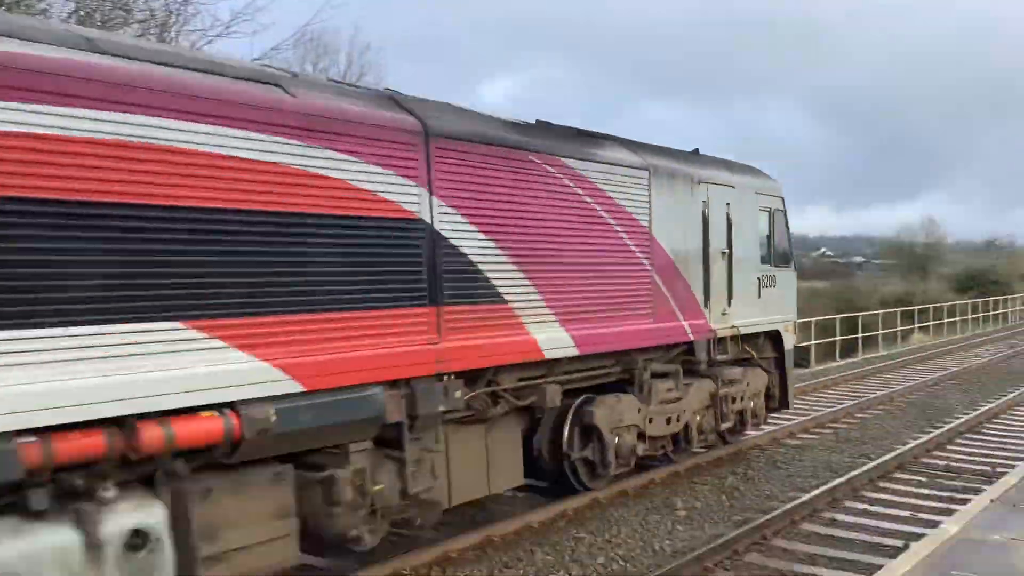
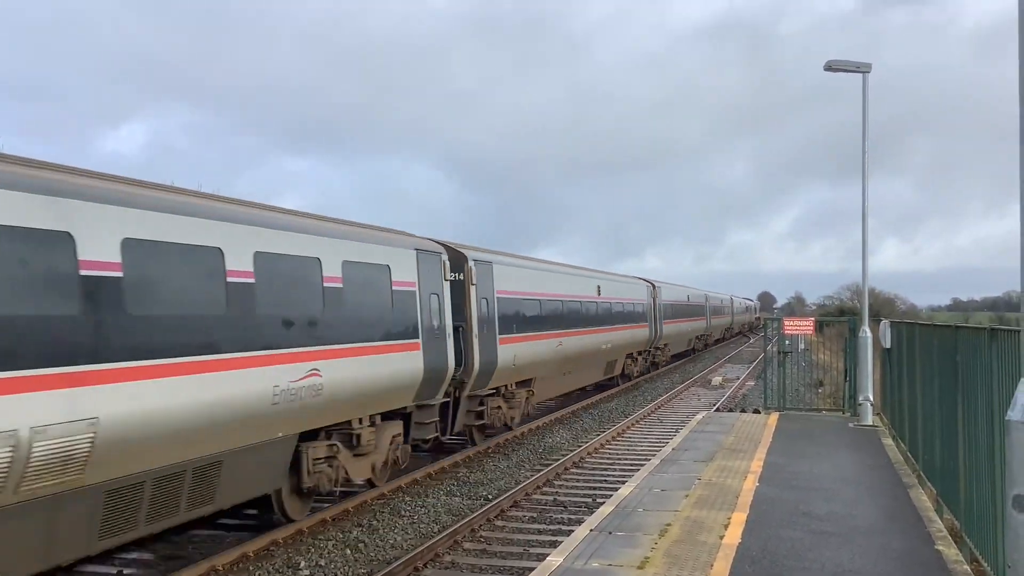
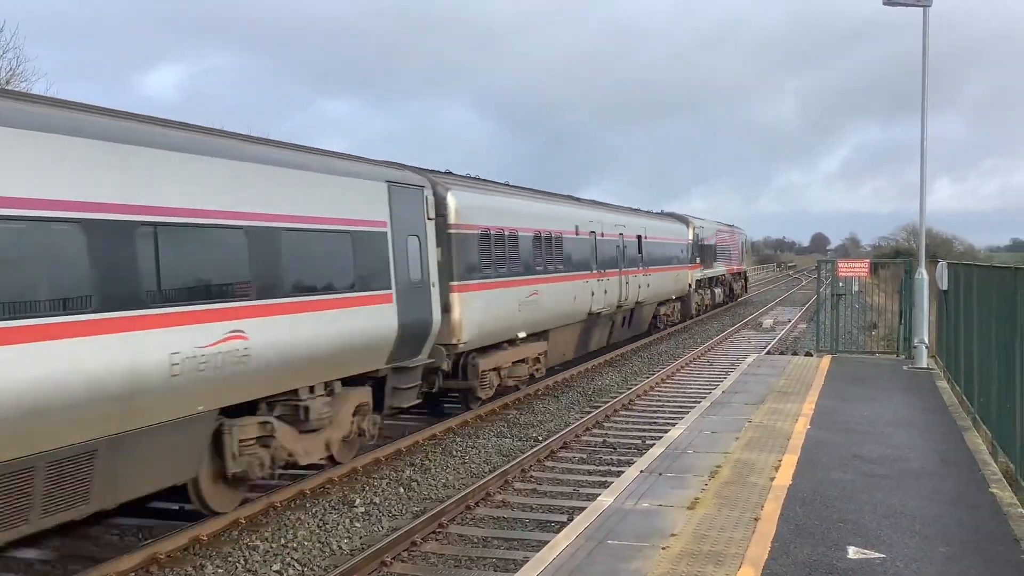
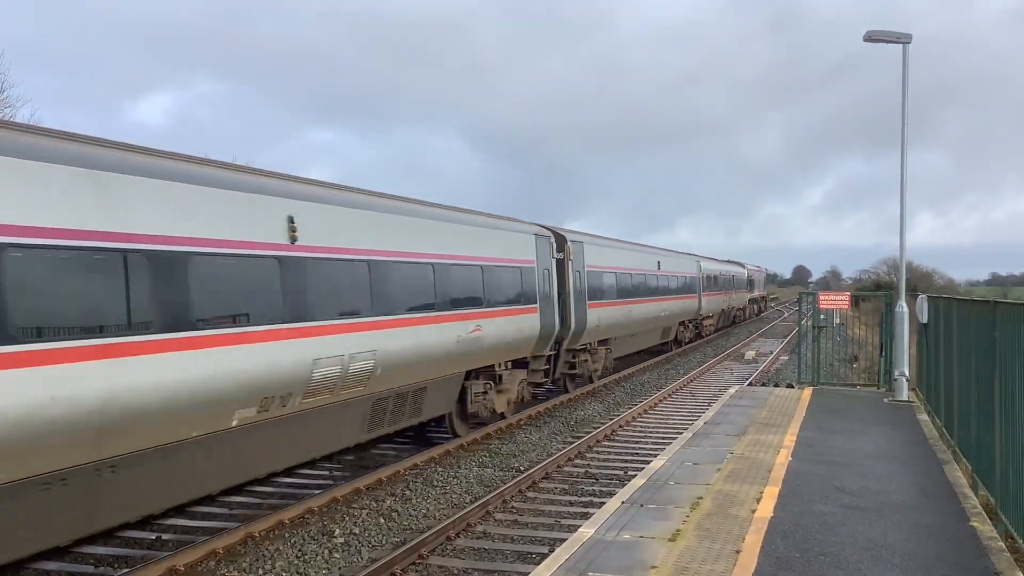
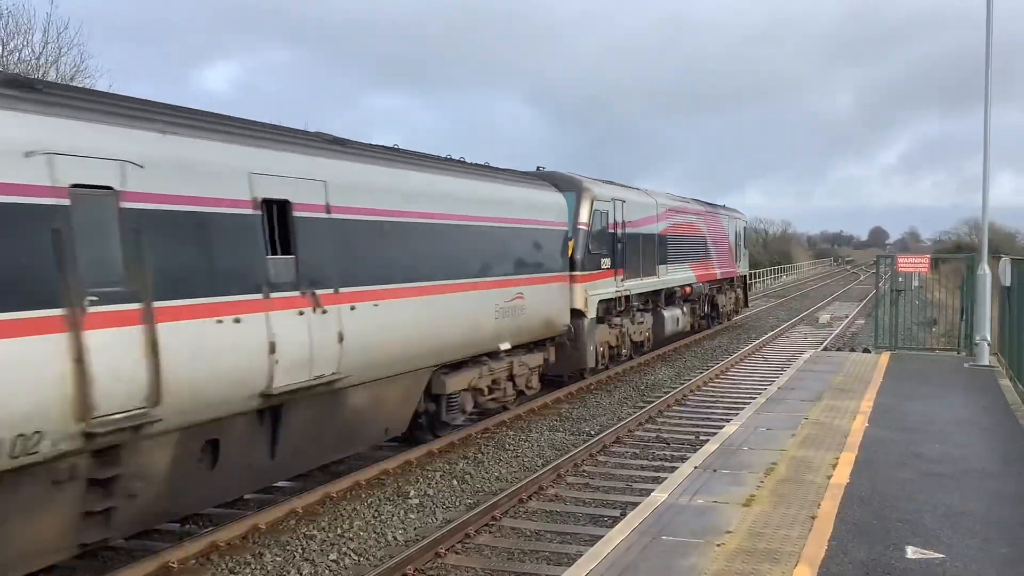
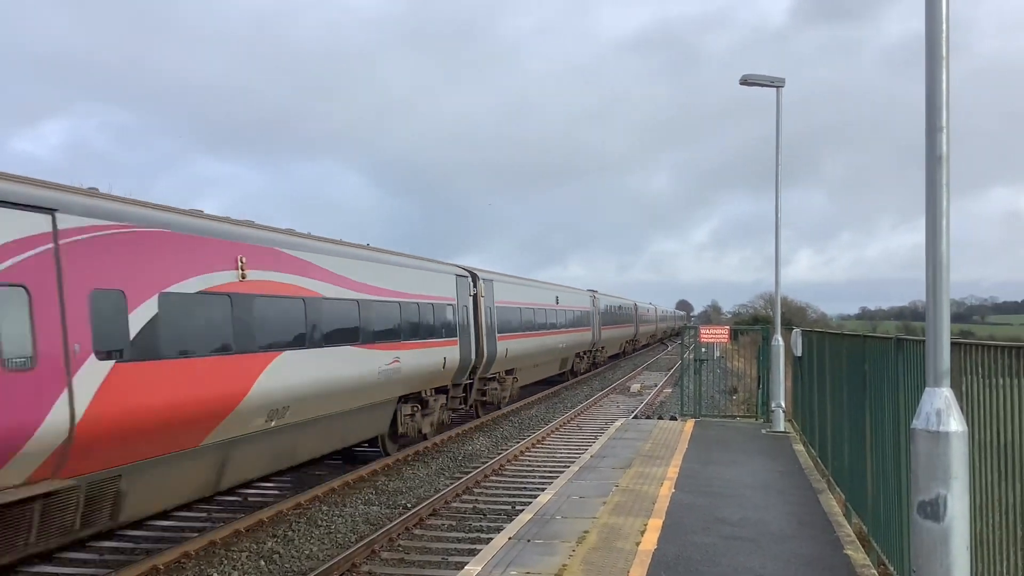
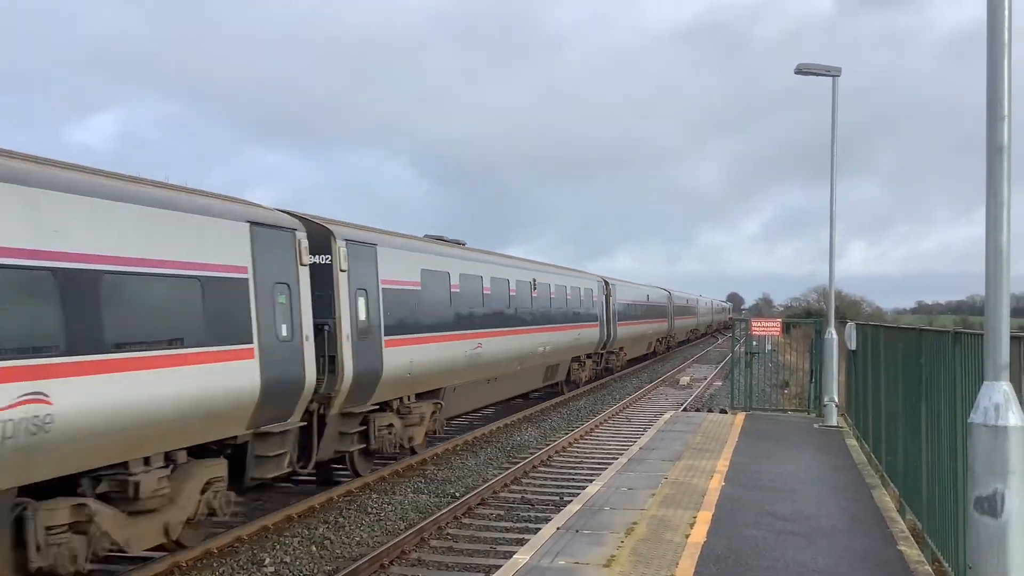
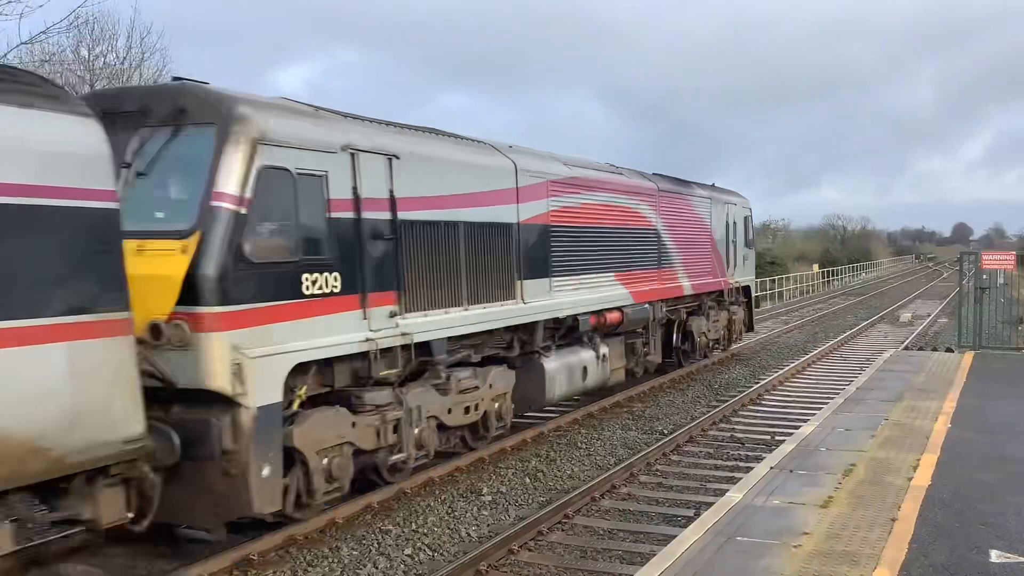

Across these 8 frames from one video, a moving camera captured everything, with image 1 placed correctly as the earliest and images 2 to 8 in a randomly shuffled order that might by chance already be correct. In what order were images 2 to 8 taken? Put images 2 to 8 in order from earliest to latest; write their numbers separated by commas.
8, 5, 3, 4, 2, 7, 6
